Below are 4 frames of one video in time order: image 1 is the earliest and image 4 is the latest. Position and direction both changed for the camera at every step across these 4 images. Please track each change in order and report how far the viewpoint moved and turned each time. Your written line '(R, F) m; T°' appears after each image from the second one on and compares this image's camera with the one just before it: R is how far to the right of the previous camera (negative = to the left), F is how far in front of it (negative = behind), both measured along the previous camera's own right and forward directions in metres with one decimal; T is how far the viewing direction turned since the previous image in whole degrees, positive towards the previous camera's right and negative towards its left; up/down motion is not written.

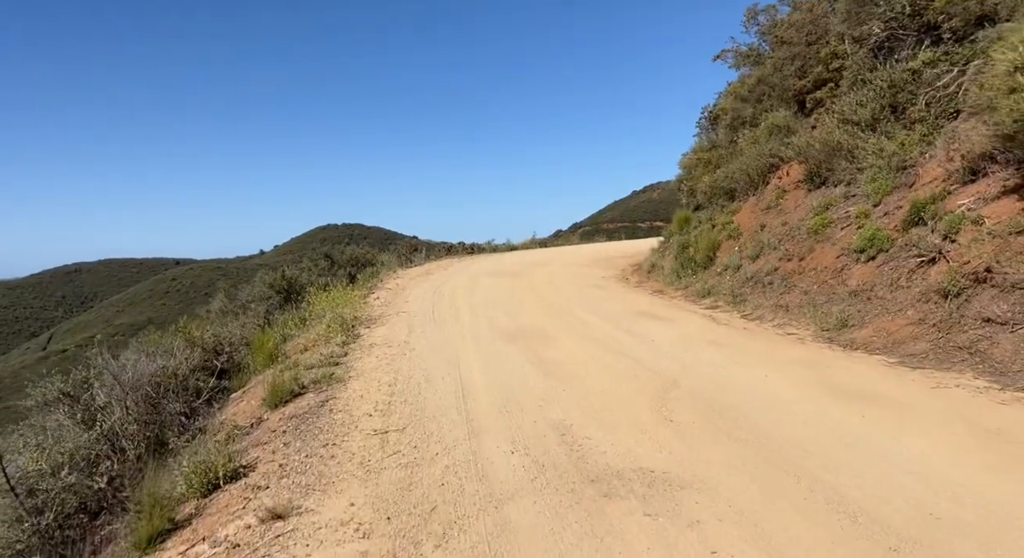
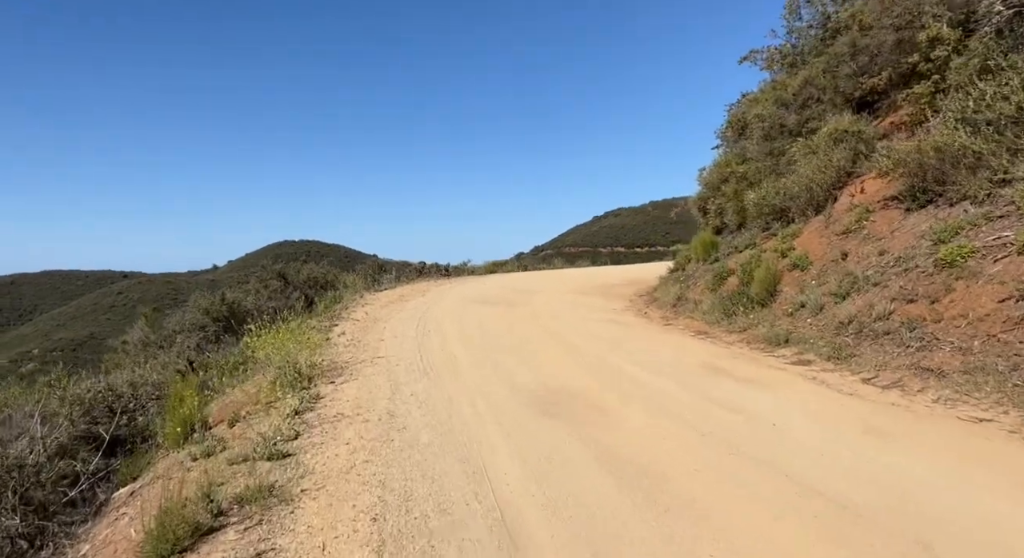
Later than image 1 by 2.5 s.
(-0.7, +2.9) m; +3°
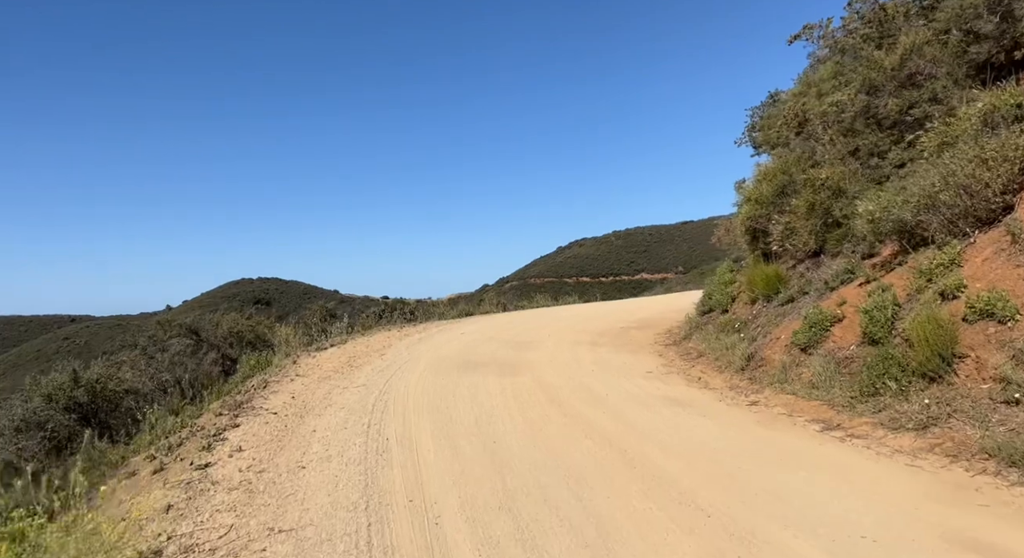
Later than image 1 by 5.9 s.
(-0.4, +4.1) m; +3°
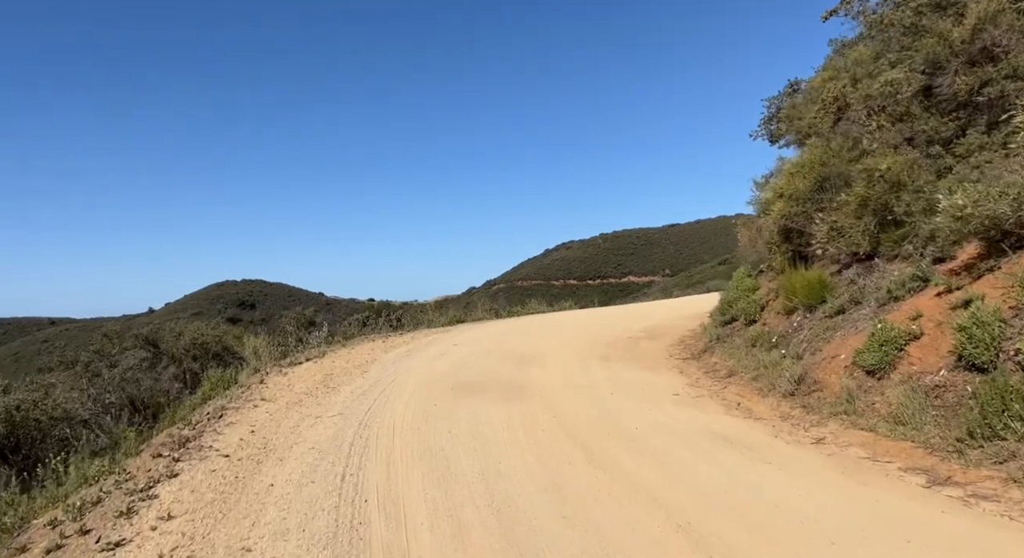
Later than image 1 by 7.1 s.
(-0.2, +1.5) m; +1°
